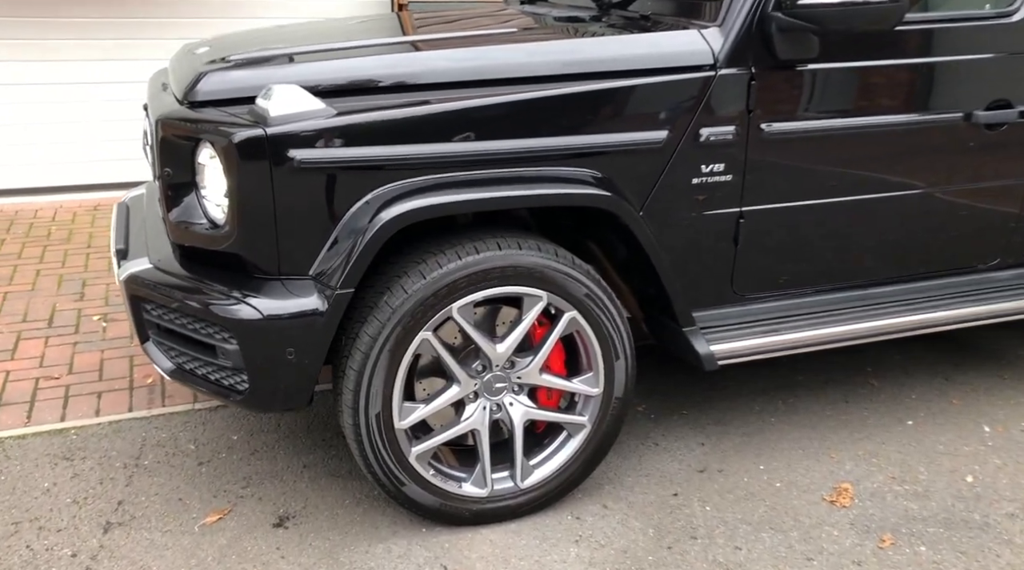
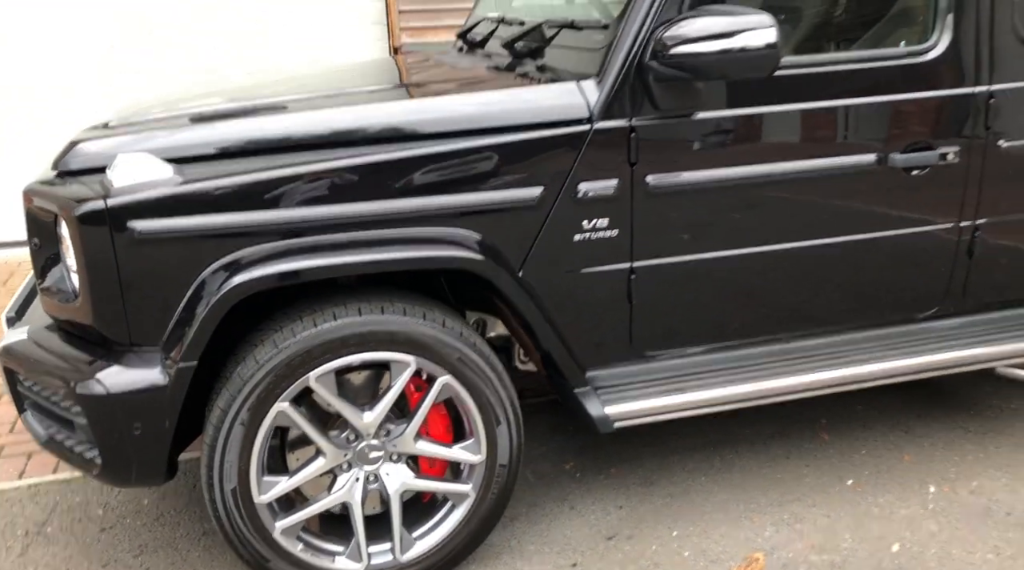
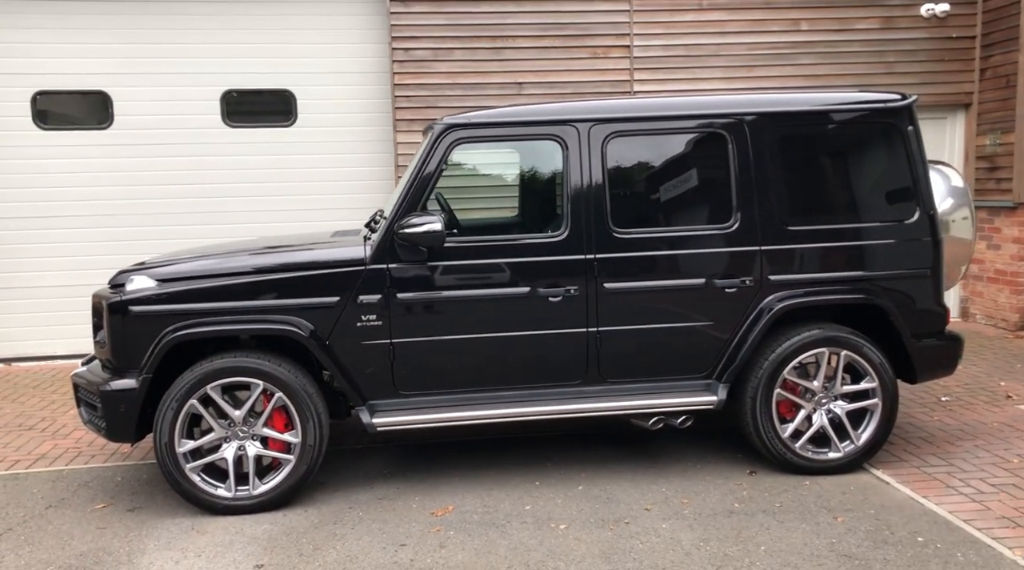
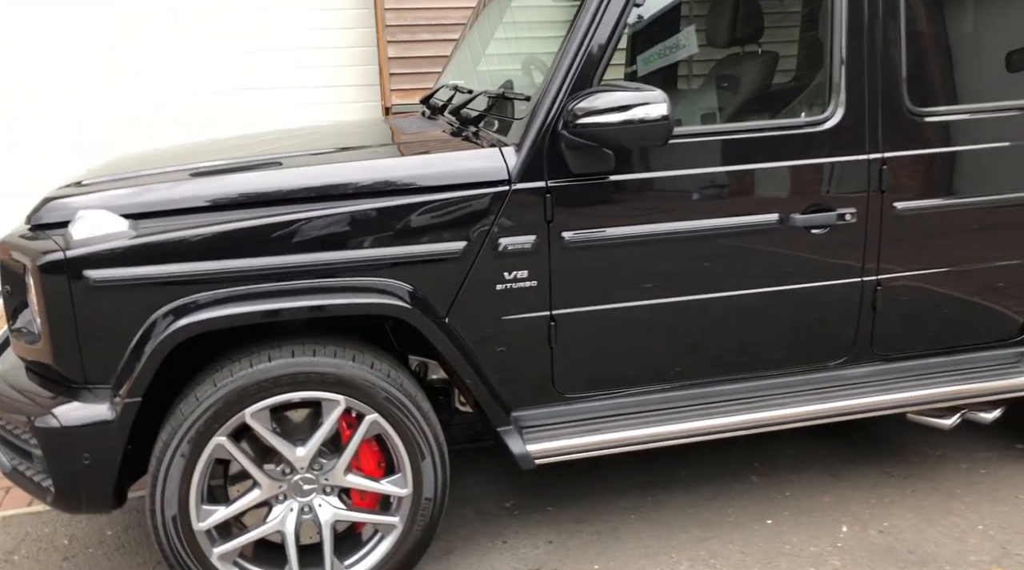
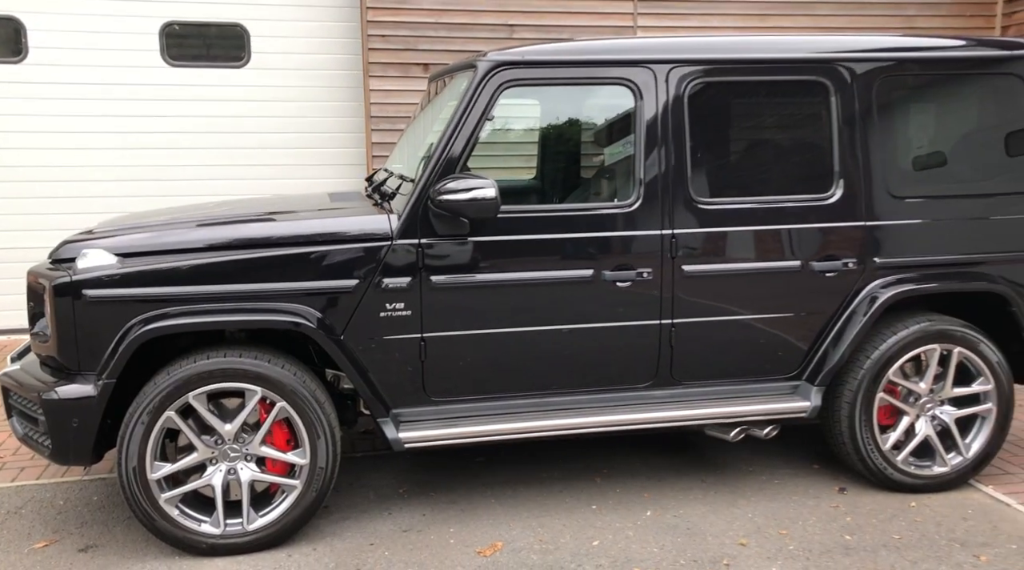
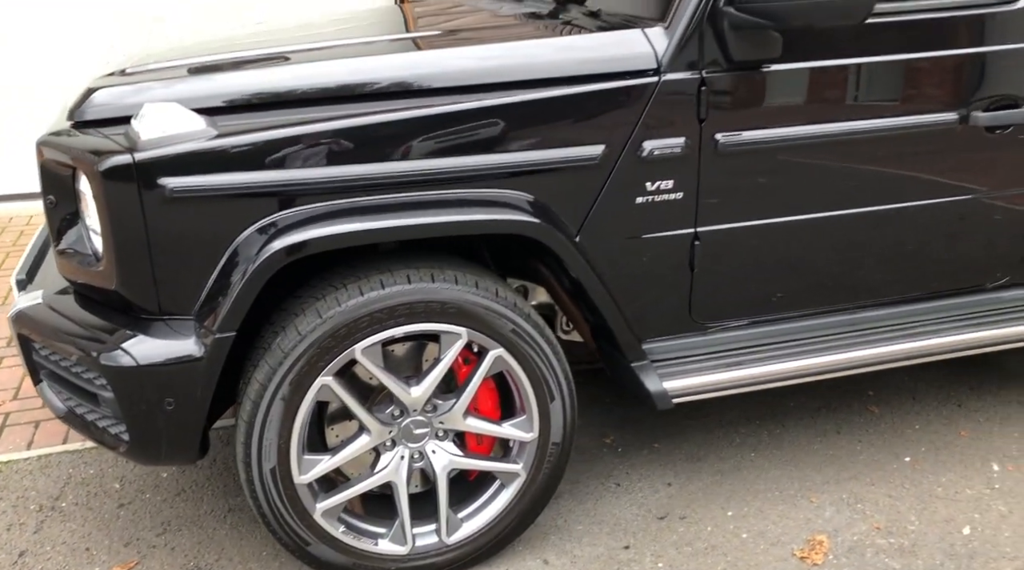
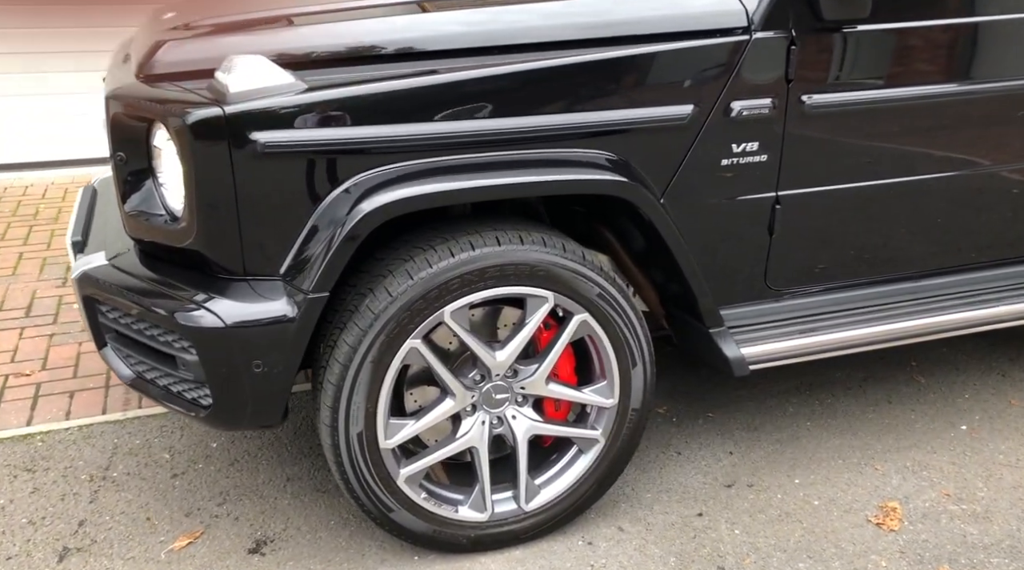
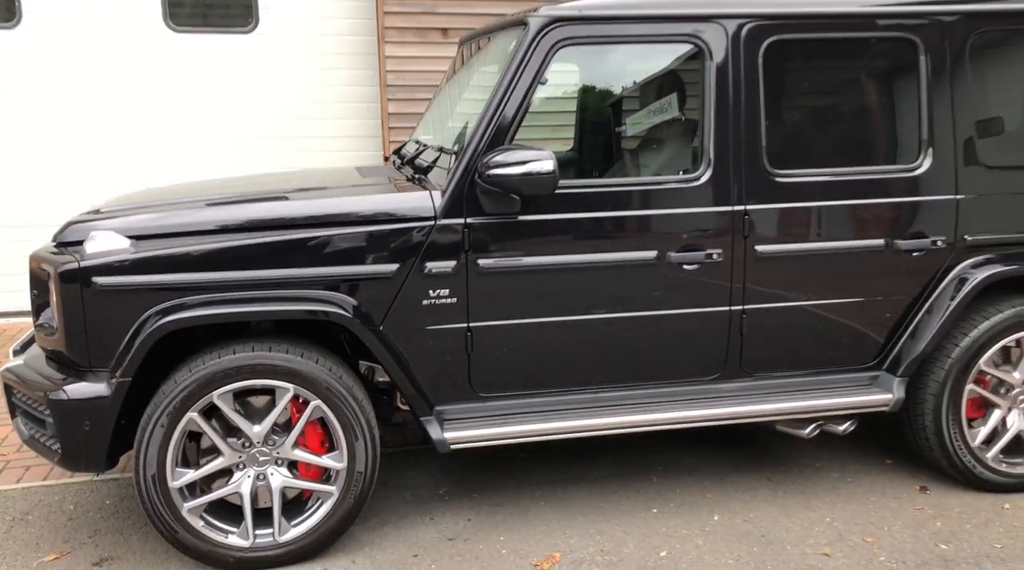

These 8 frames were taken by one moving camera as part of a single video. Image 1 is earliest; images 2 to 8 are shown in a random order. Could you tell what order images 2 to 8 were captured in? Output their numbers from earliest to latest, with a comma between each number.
7, 6, 2, 4, 8, 5, 3
